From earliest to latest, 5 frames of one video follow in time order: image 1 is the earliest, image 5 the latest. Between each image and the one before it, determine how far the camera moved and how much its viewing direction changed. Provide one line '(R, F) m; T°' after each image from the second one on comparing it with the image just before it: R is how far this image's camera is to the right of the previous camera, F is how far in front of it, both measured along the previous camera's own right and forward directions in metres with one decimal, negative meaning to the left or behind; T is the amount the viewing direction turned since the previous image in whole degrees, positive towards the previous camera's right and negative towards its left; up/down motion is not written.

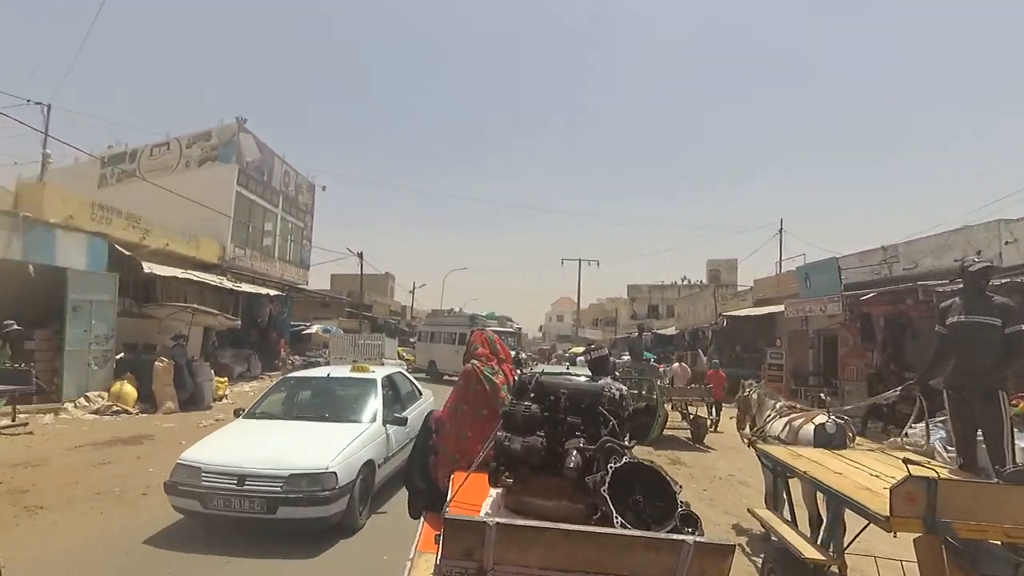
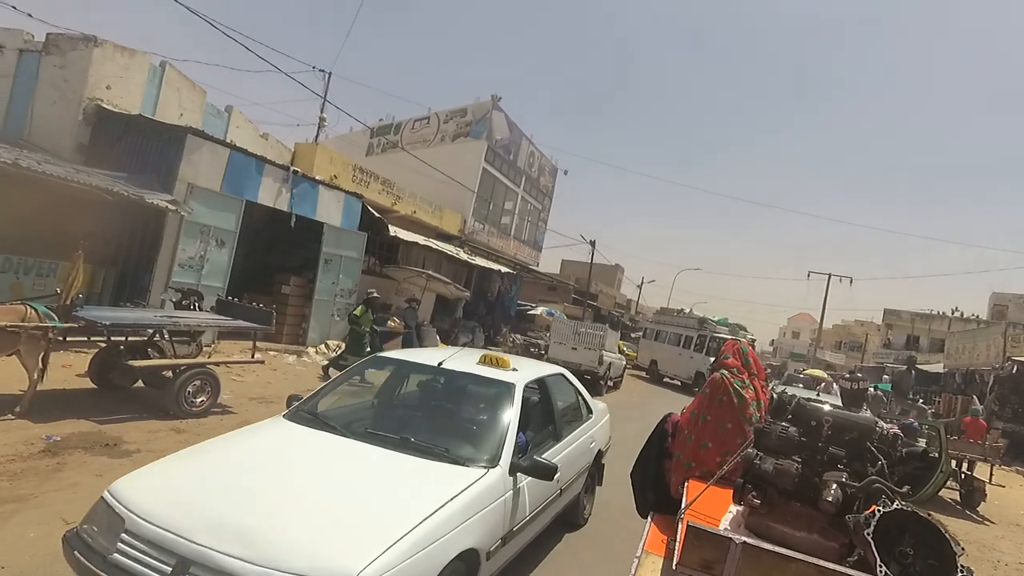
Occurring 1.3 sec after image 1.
(-0.3, +1.2) m; -20°
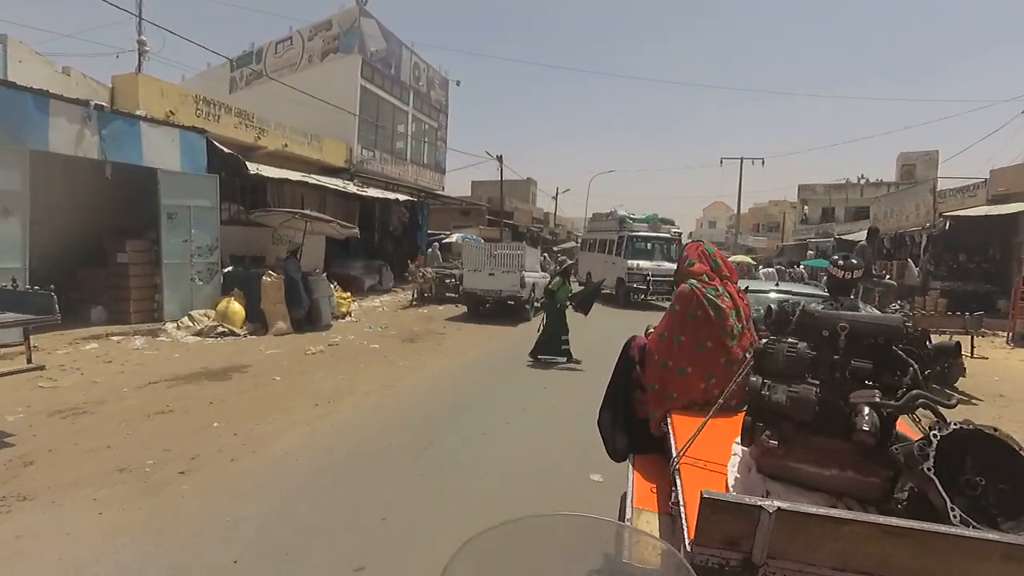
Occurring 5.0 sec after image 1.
(+0.4, +1.6) m; +6°
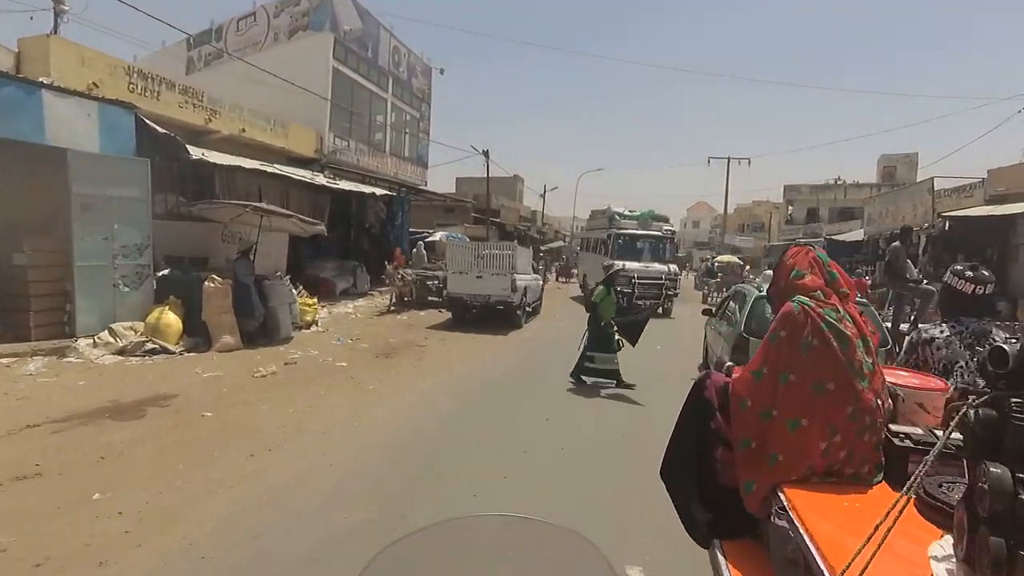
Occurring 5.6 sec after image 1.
(-0.1, +1.8) m; +1°
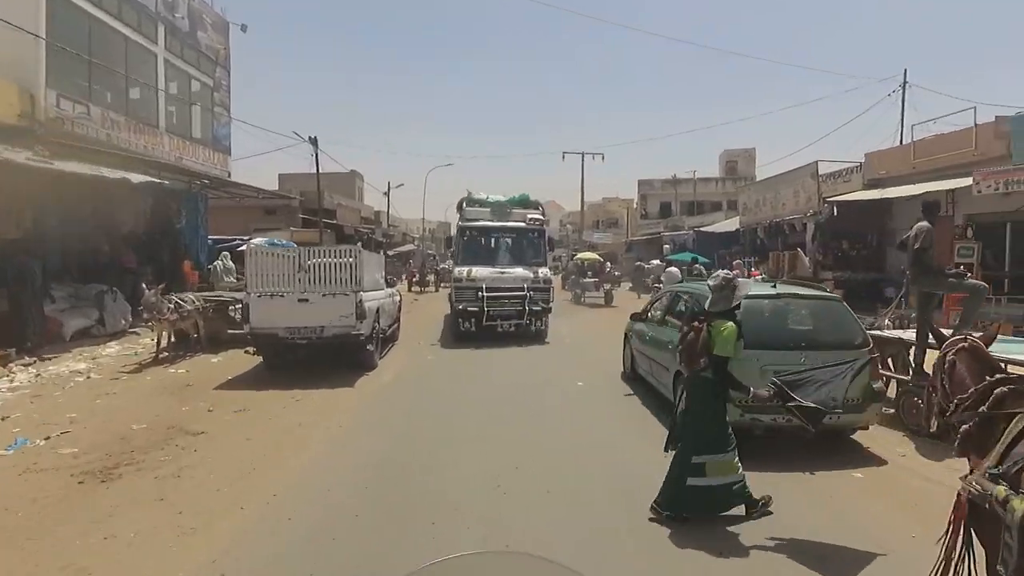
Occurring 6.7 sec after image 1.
(0.0, +4.5) m; +14°
